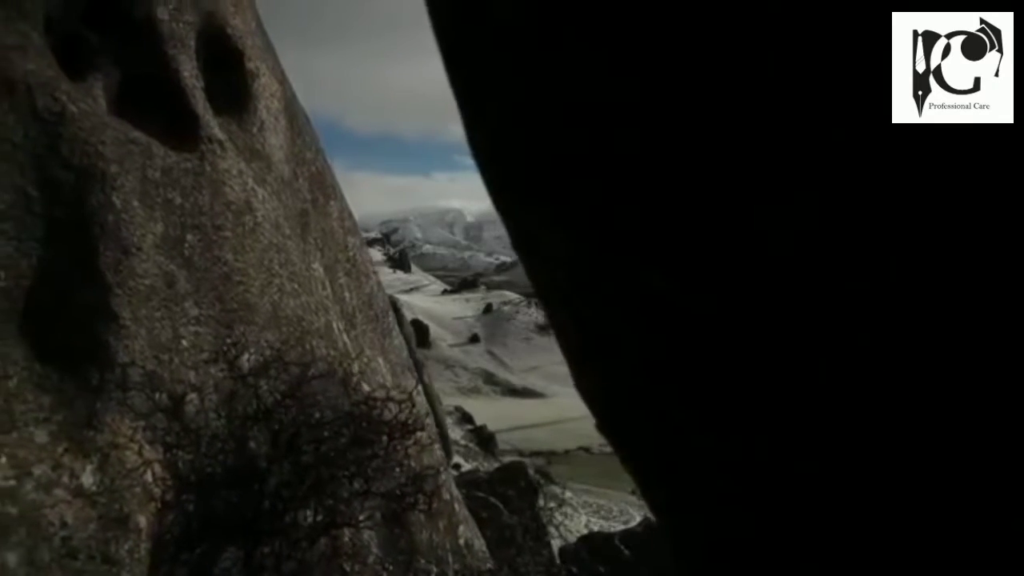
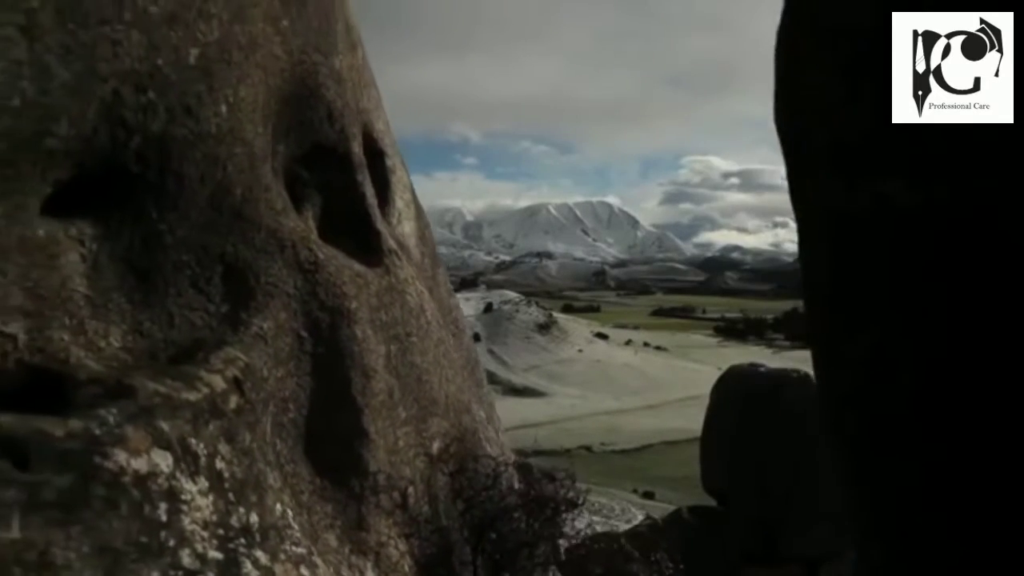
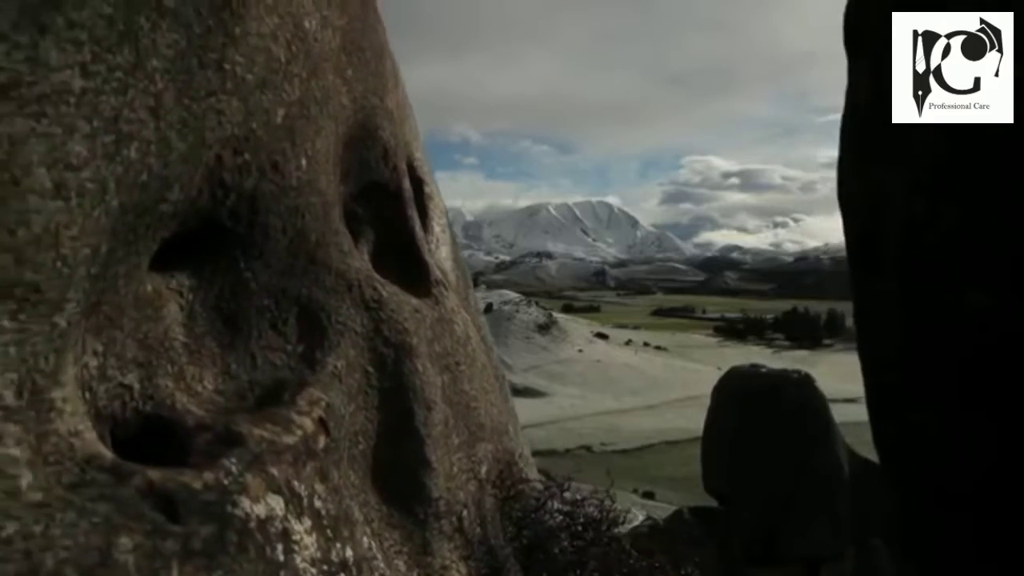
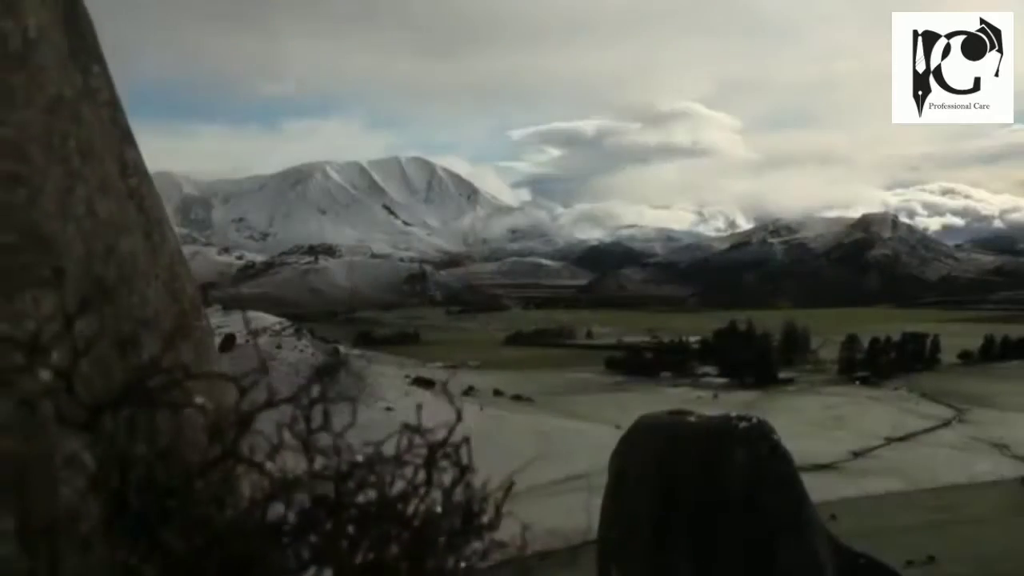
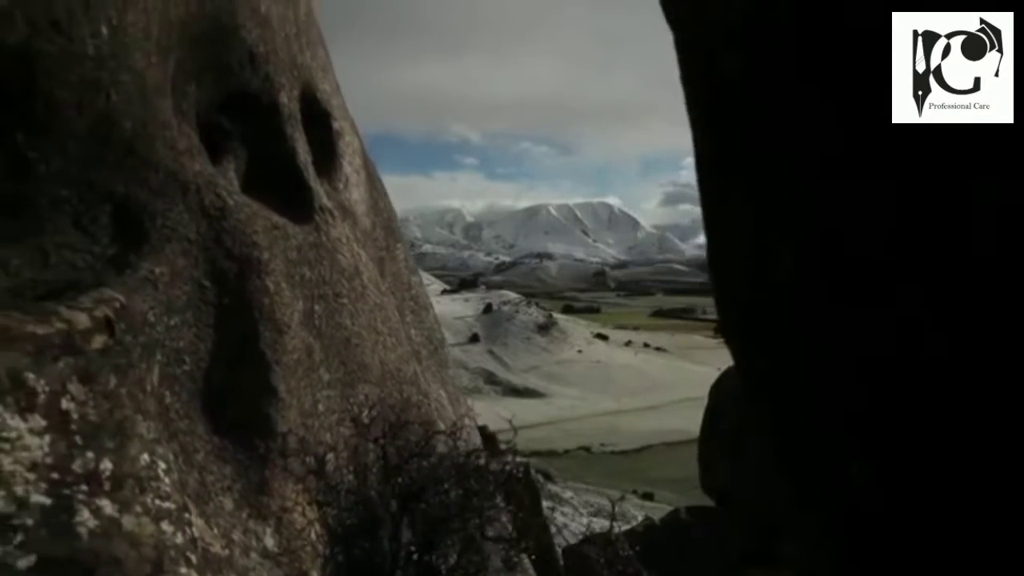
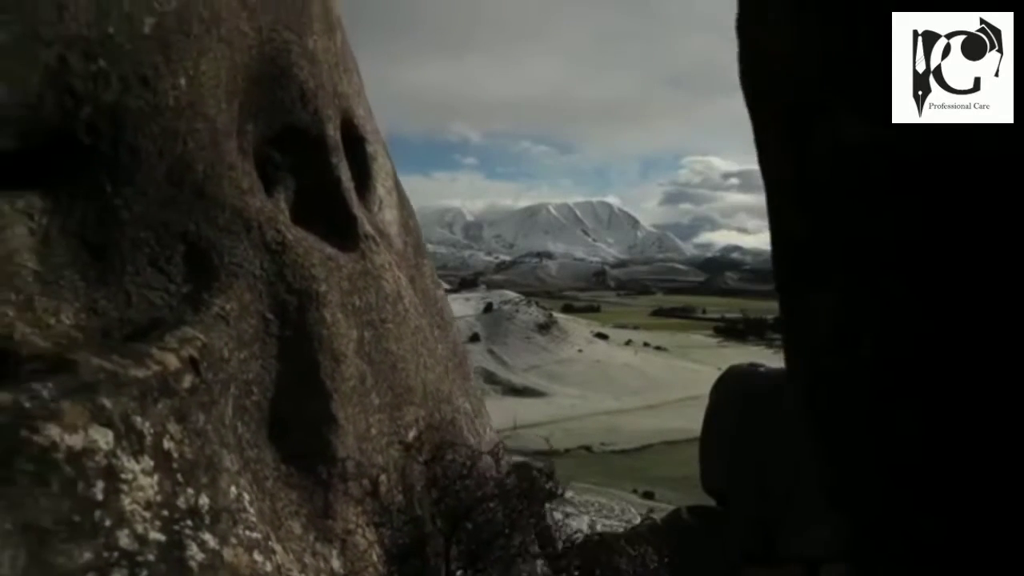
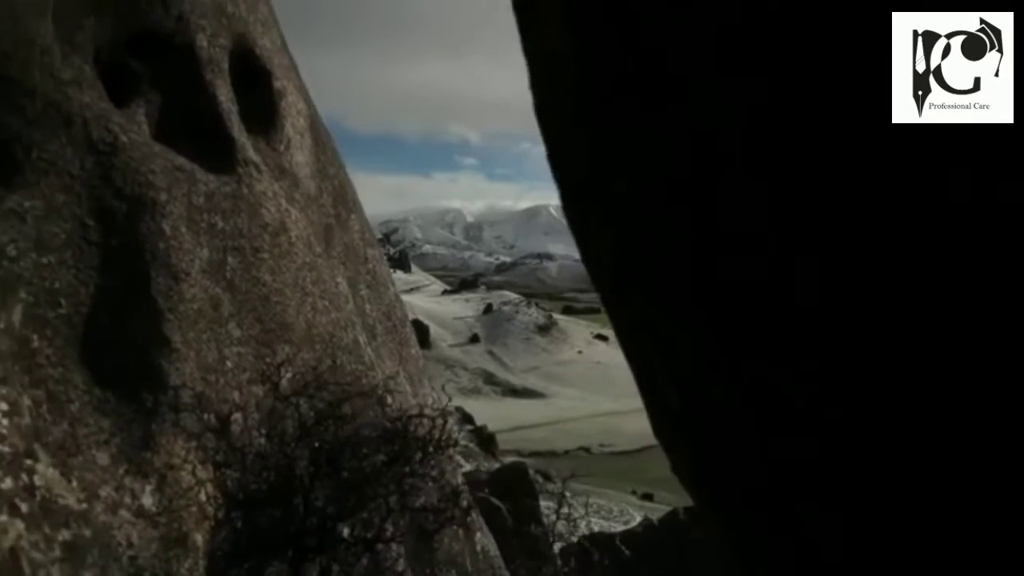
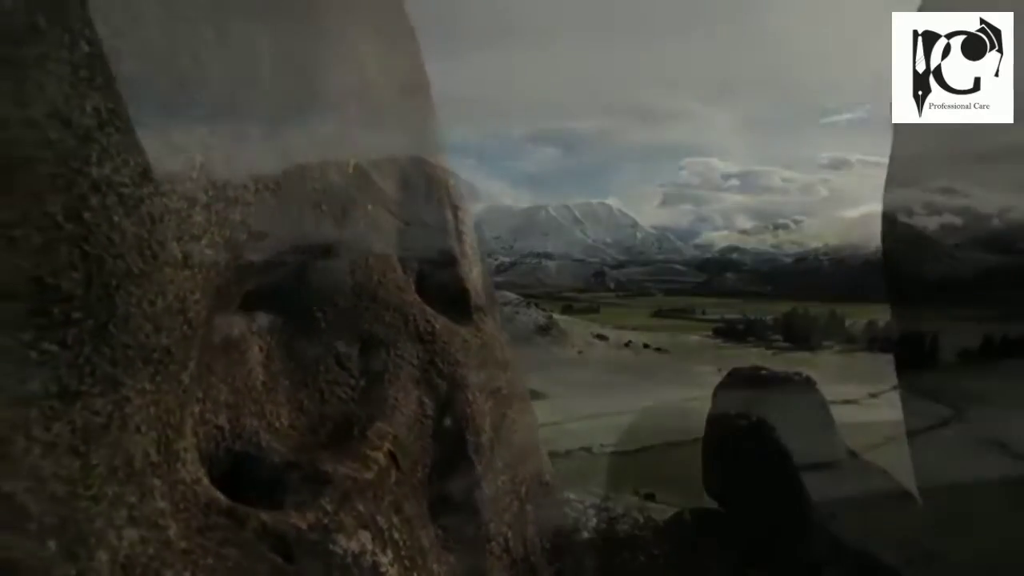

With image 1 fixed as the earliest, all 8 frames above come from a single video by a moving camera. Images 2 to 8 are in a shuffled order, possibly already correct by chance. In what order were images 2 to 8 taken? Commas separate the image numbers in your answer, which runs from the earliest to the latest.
7, 5, 6, 2, 3, 8, 4
